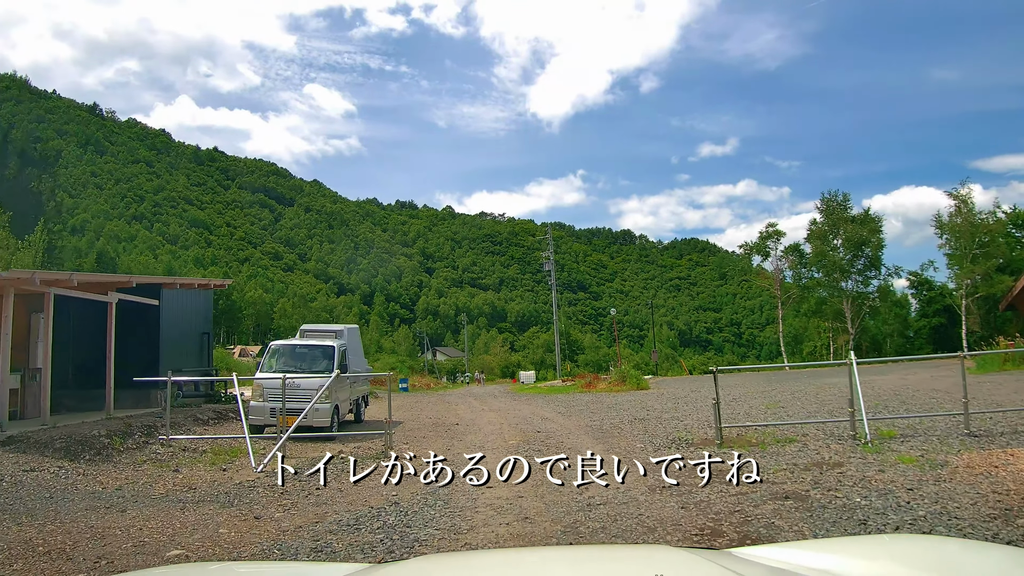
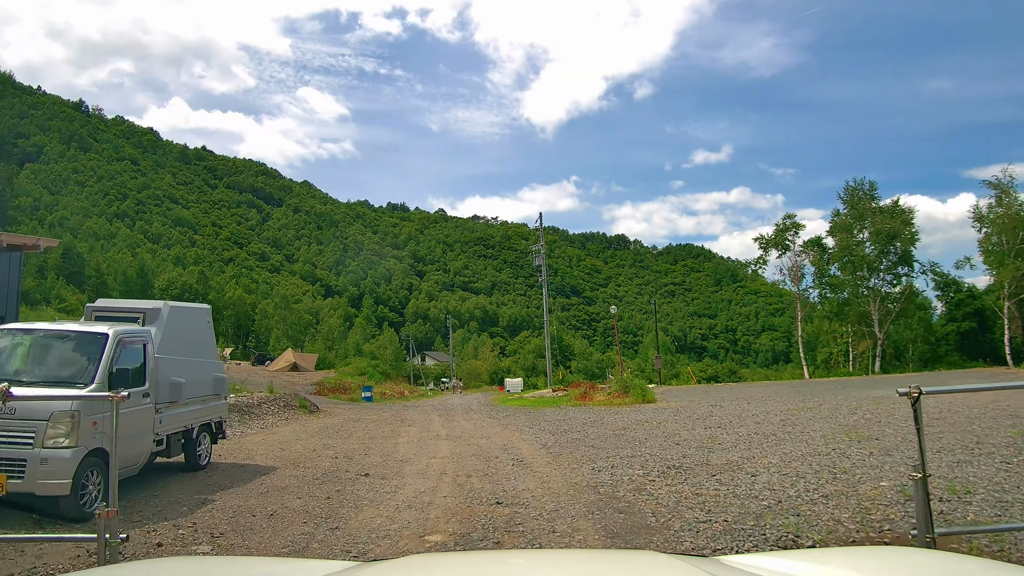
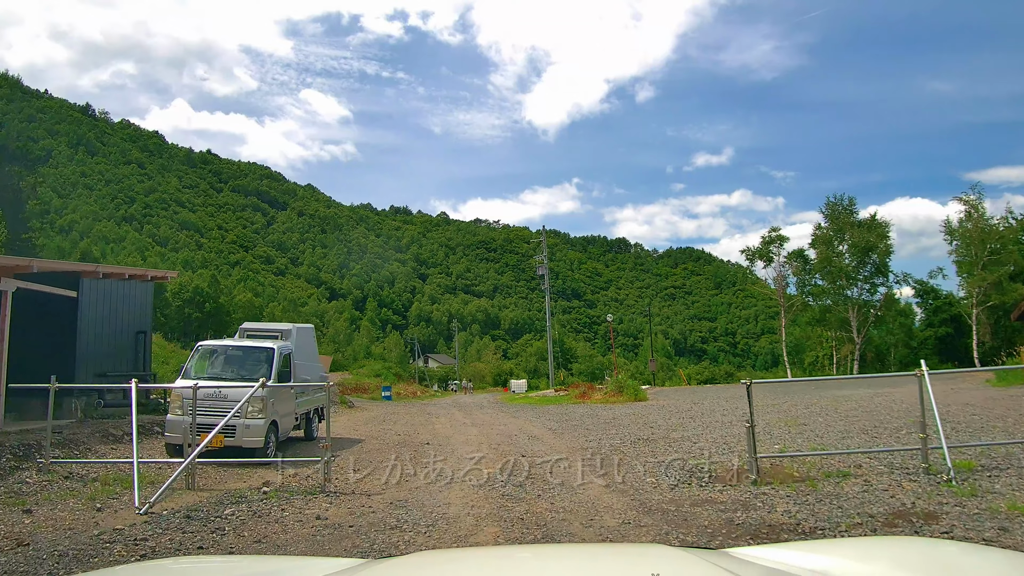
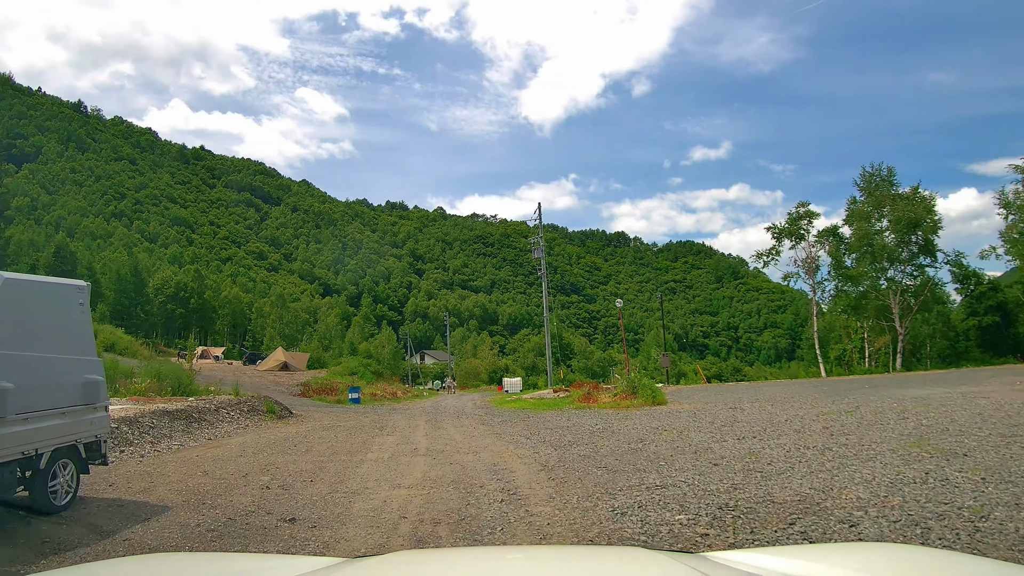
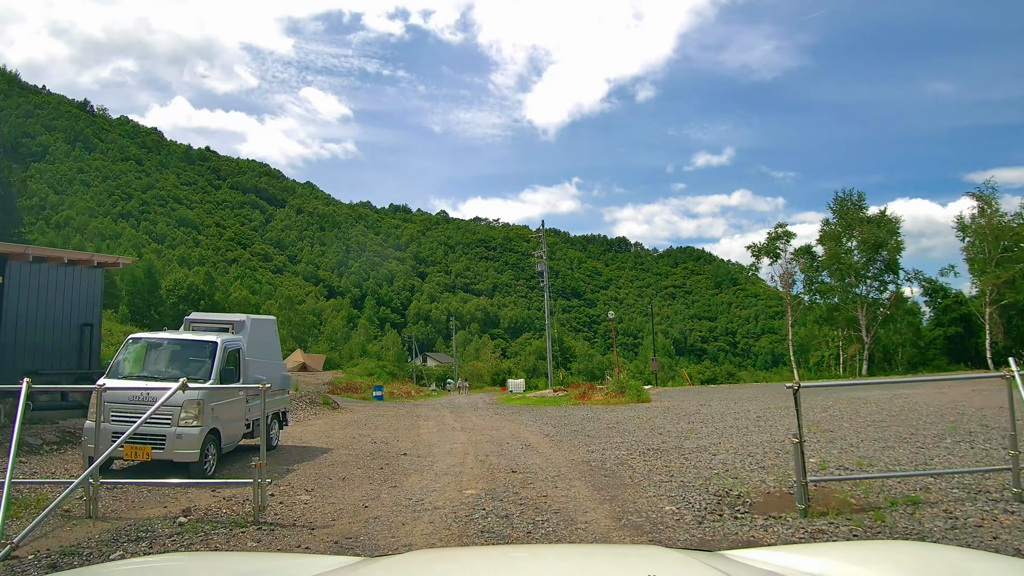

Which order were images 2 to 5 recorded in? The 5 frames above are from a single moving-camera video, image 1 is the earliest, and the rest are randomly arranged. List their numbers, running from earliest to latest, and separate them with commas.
3, 5, 2, 4
